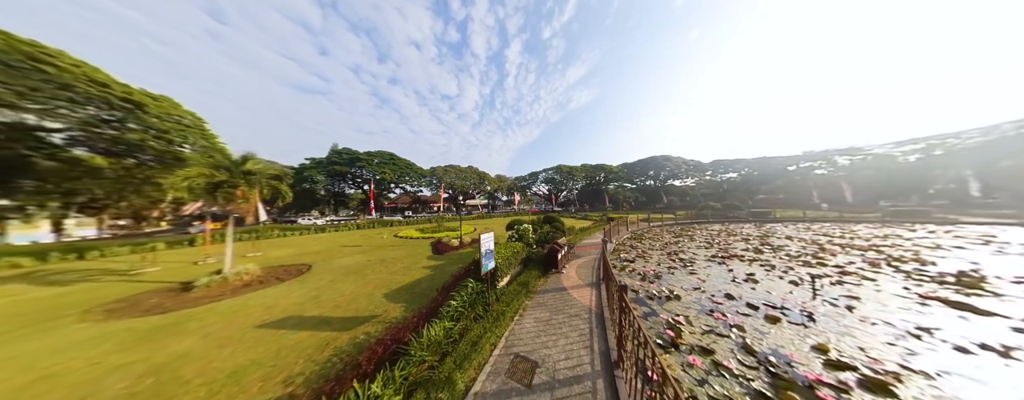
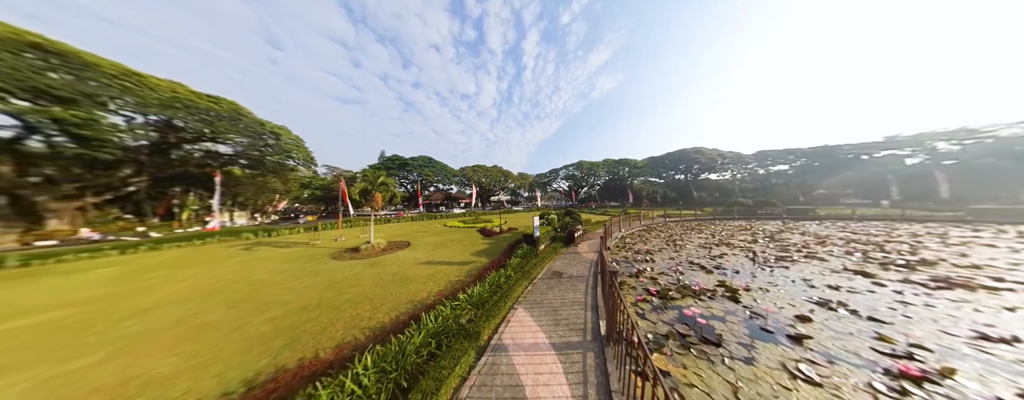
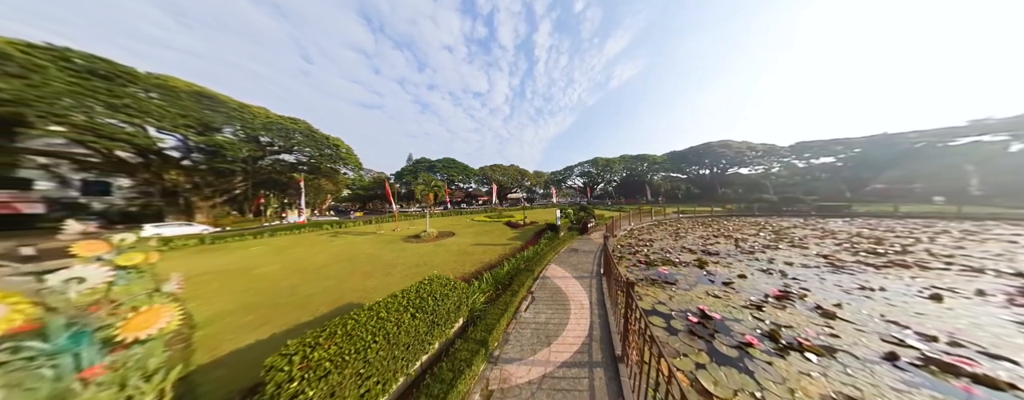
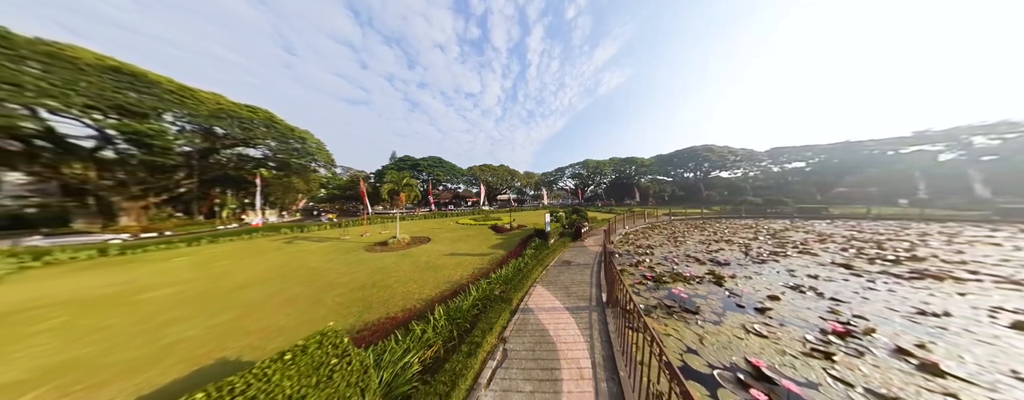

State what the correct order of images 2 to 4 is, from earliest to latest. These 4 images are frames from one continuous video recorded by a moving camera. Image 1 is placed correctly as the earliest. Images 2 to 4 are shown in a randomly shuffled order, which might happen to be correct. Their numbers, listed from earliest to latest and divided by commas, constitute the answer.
2, 4, 3
